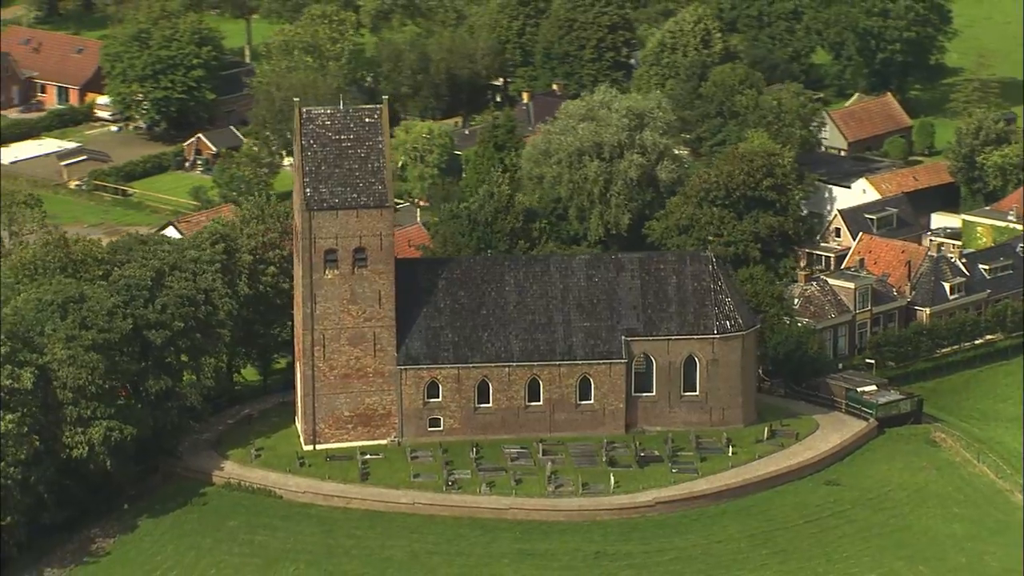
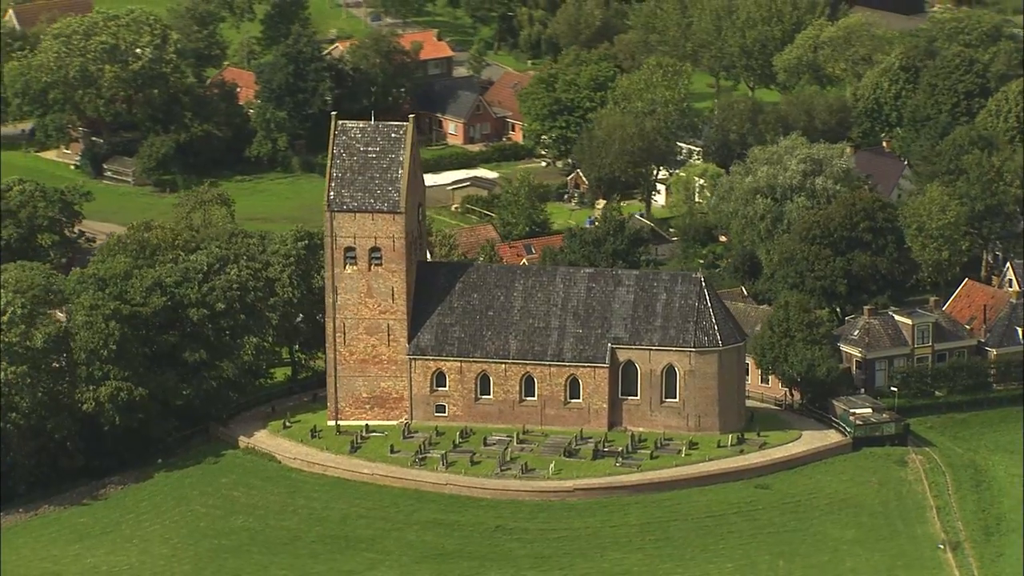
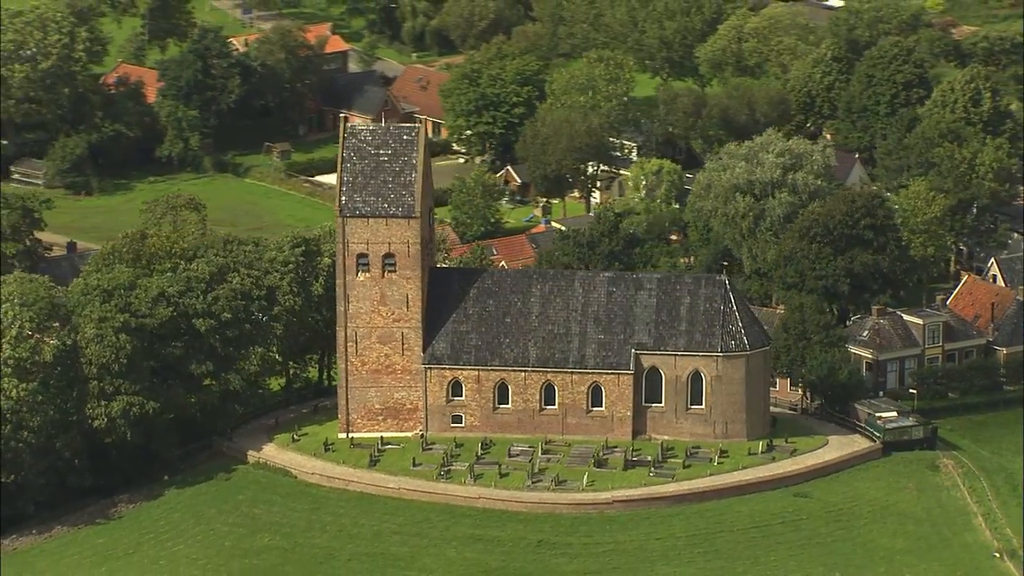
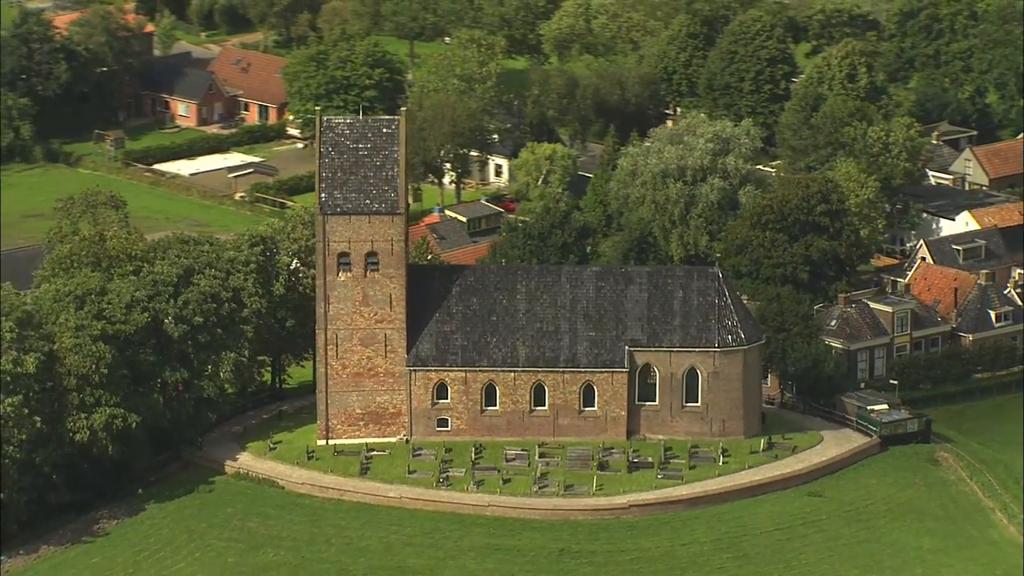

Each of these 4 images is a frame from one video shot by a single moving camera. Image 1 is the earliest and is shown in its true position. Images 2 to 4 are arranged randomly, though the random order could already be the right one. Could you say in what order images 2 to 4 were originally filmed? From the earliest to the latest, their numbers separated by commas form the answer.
4, 3, 2
